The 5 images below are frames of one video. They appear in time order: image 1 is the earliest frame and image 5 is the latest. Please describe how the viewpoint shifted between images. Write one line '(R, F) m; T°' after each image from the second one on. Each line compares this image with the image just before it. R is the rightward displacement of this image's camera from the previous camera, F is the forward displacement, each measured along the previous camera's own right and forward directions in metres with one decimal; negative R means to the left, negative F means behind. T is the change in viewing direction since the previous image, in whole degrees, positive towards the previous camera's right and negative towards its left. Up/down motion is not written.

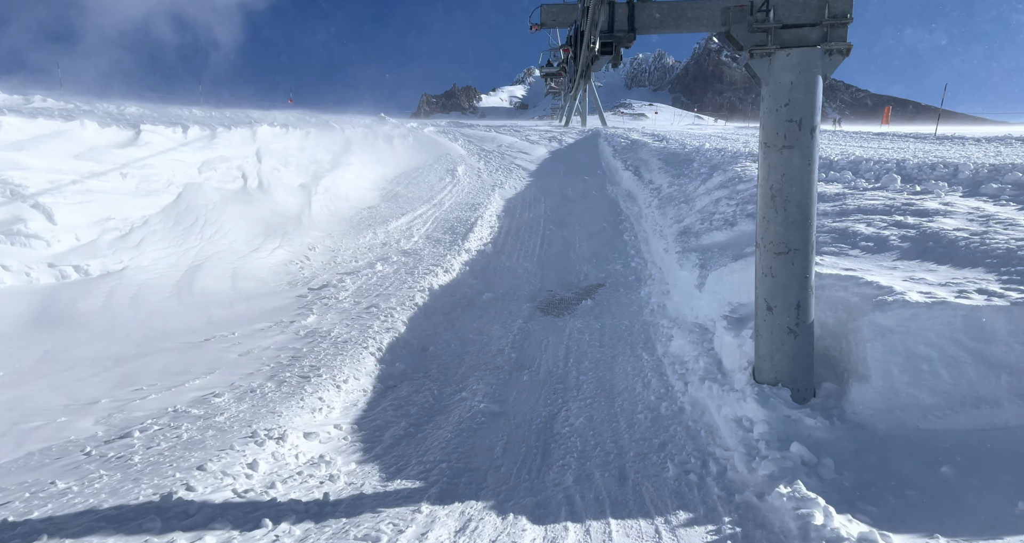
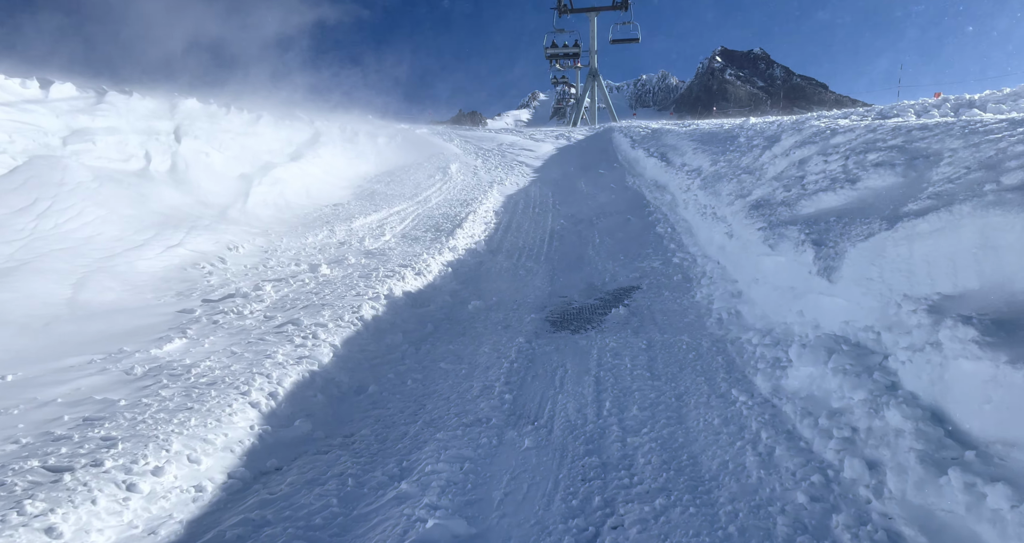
(+0.2, +3.3) m; -1°
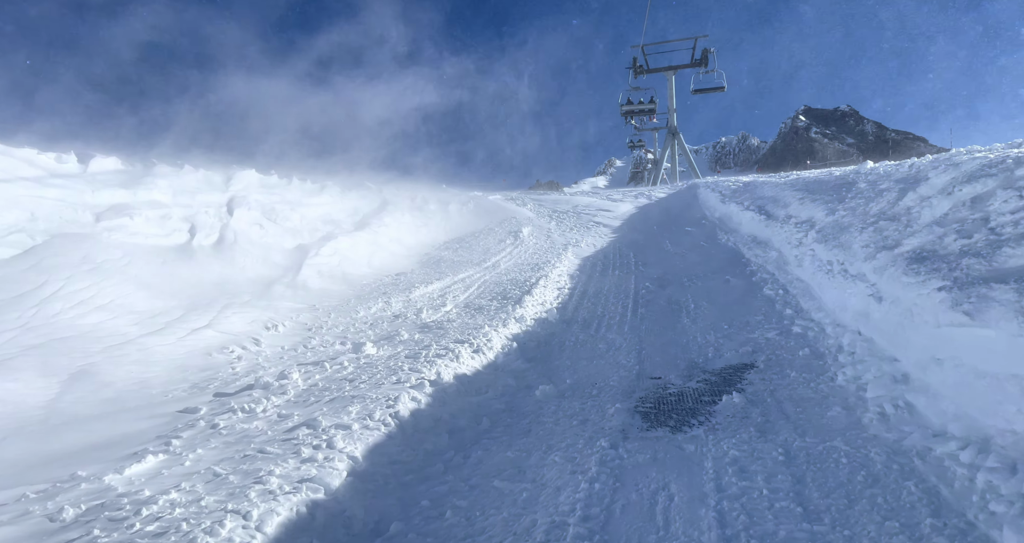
(0.0, +1.5) m; -8°
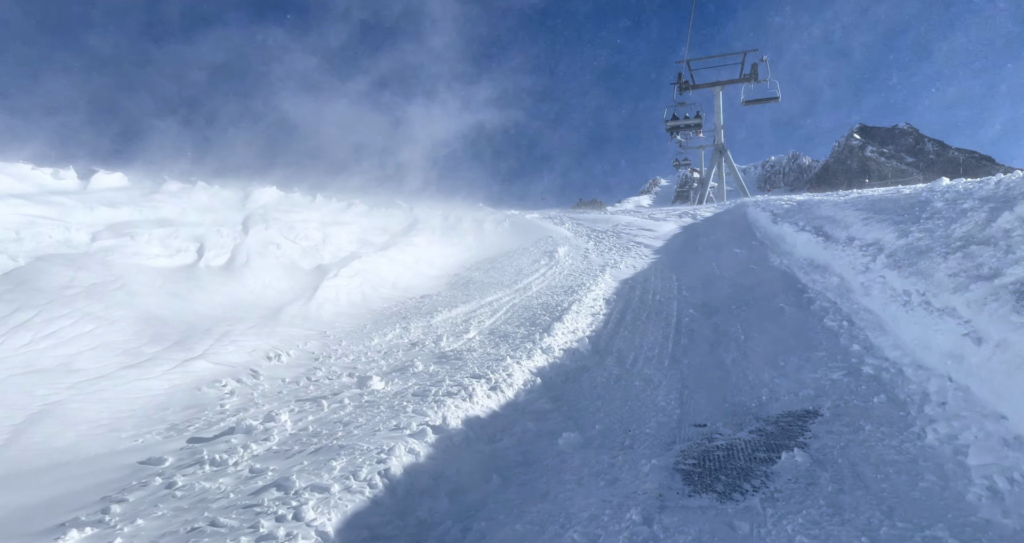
(+0.2, +0.8) m; -4°
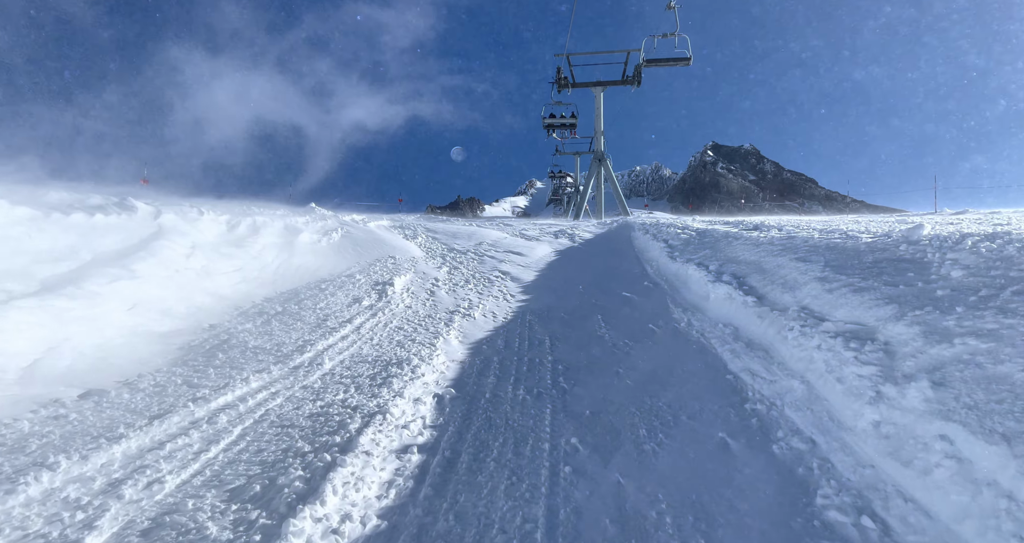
(+1.4, +5.0) m; +13°
